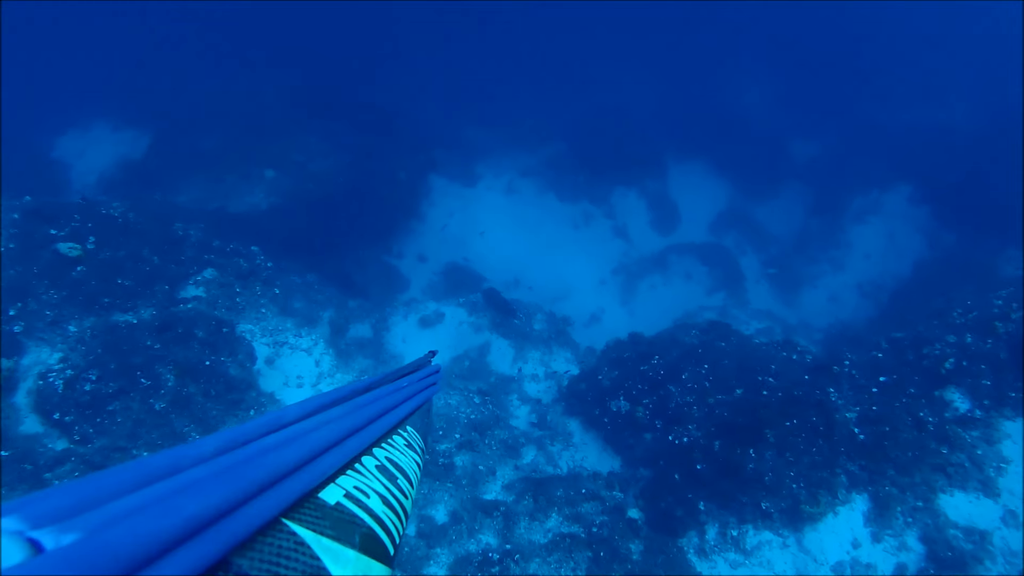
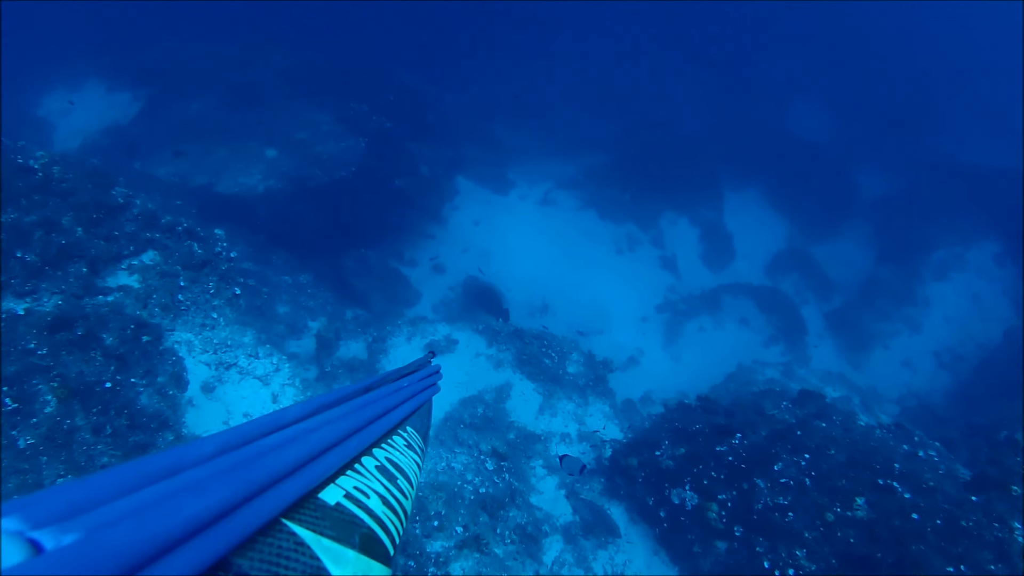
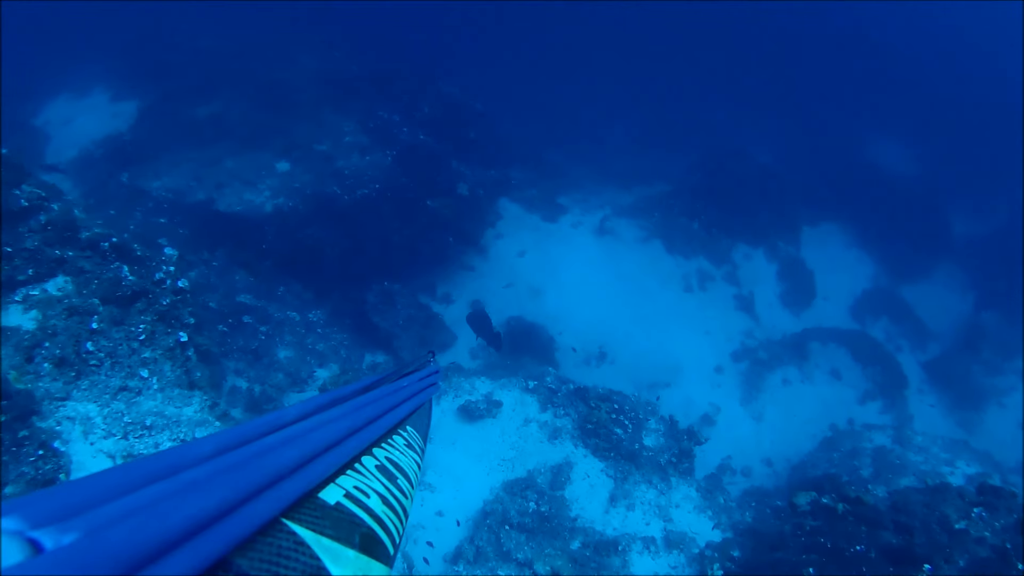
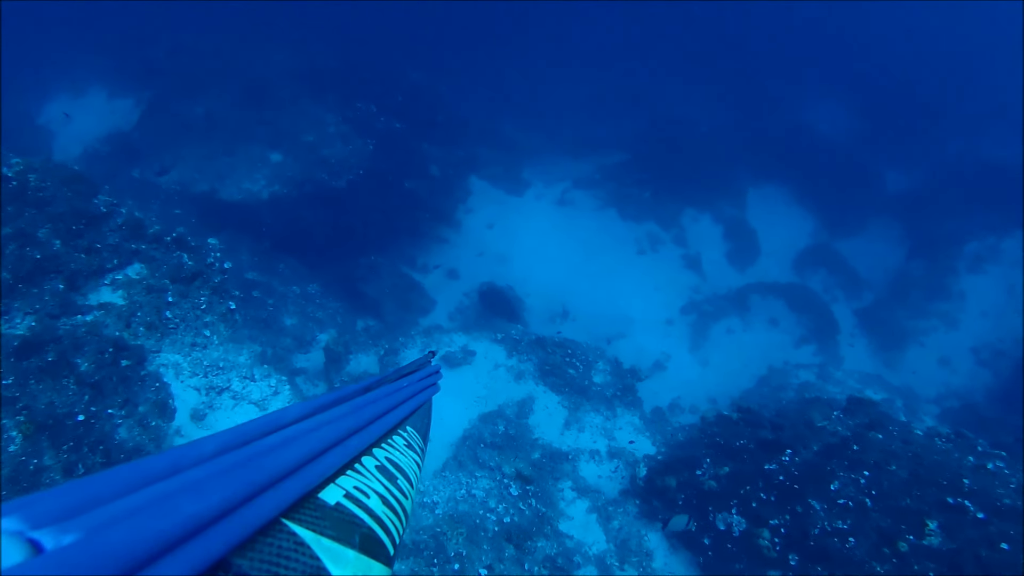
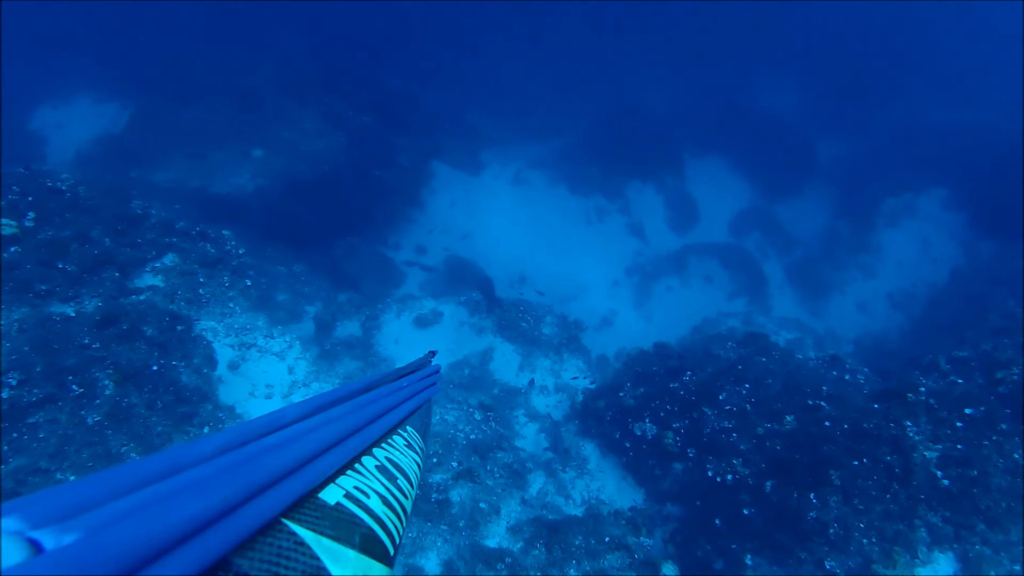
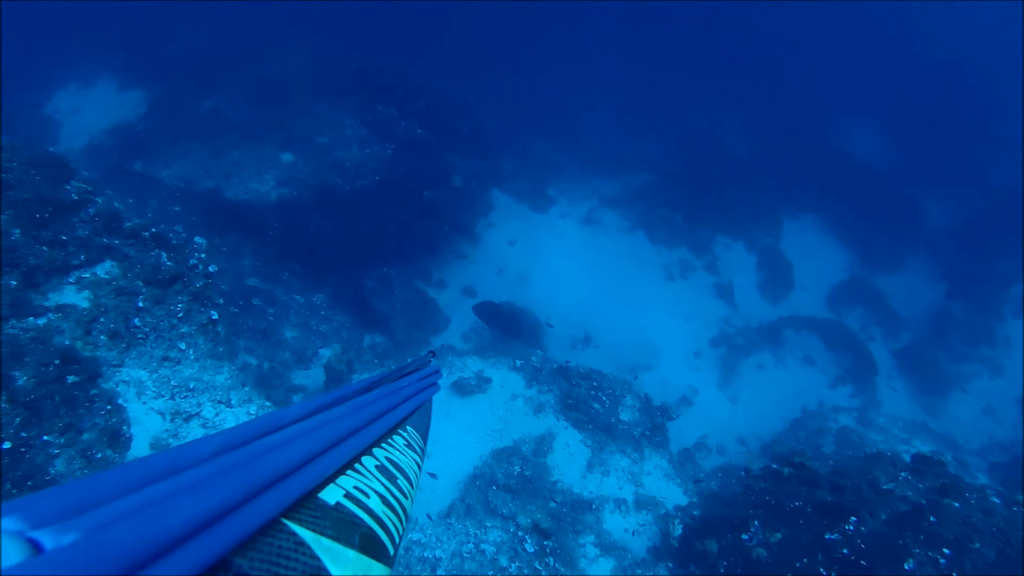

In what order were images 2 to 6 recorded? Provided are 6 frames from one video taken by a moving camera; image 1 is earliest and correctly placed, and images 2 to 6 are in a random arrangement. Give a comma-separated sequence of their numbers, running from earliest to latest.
5, 2, 4, 6, 3
